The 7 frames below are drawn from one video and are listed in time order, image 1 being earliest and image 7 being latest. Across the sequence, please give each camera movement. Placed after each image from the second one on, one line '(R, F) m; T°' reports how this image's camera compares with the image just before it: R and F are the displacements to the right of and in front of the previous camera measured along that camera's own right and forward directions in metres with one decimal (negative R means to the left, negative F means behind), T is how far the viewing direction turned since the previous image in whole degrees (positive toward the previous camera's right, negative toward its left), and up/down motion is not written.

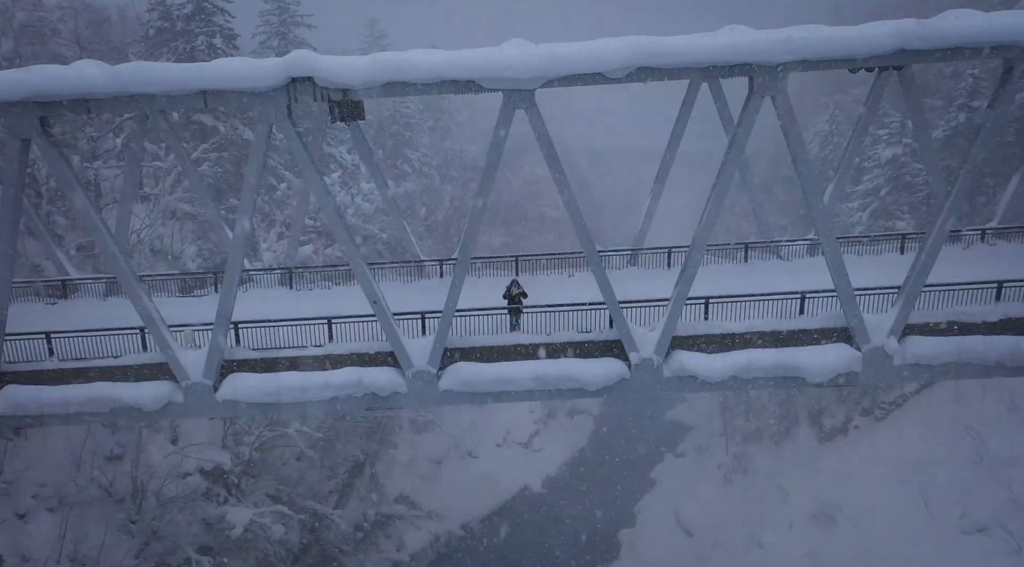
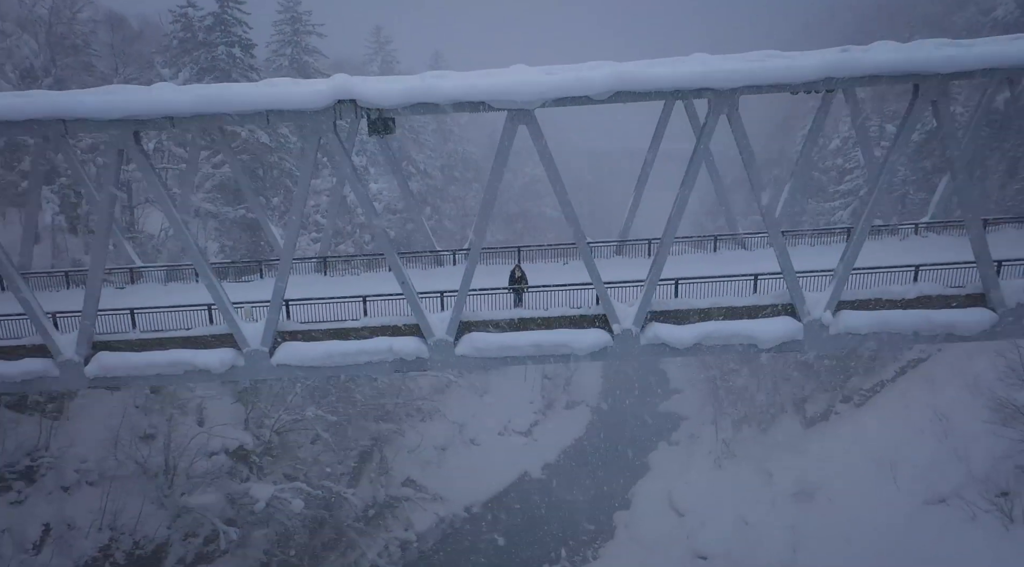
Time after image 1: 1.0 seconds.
(-0.1, -2.2) m; 0°
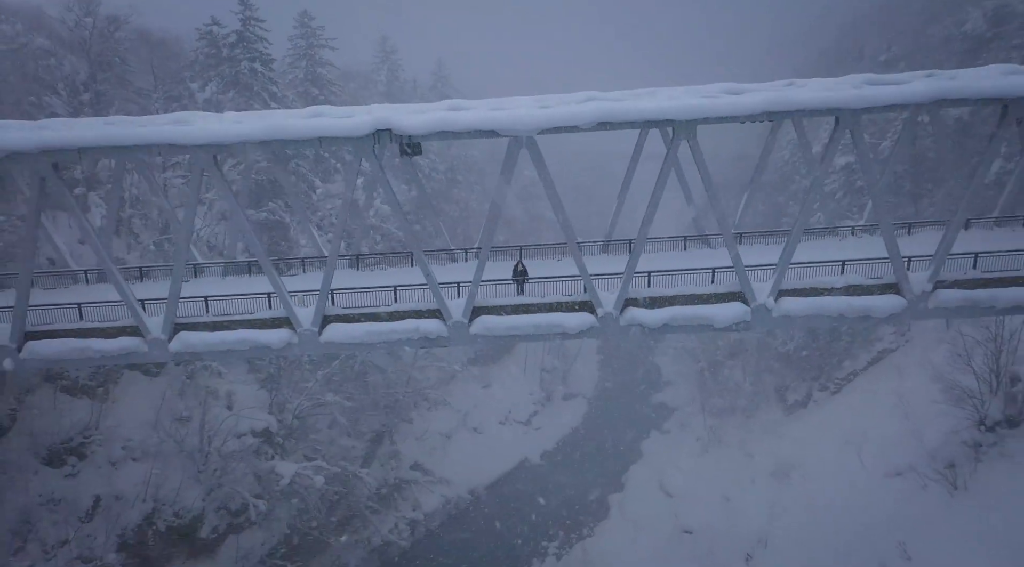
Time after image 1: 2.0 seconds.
(-0.1, -2.9) m; 0°
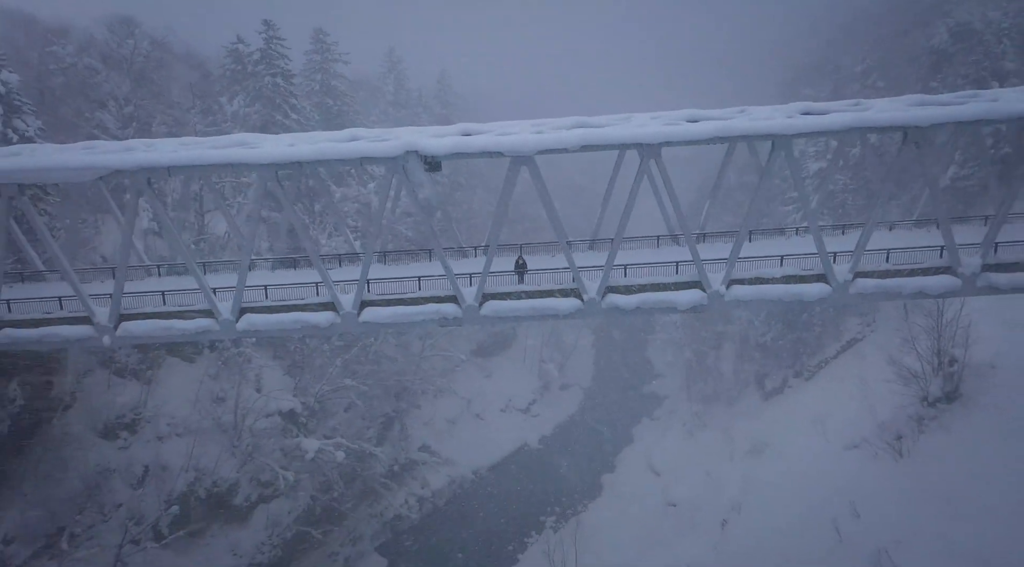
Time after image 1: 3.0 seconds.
(-0.1, -3.6) m; 0°
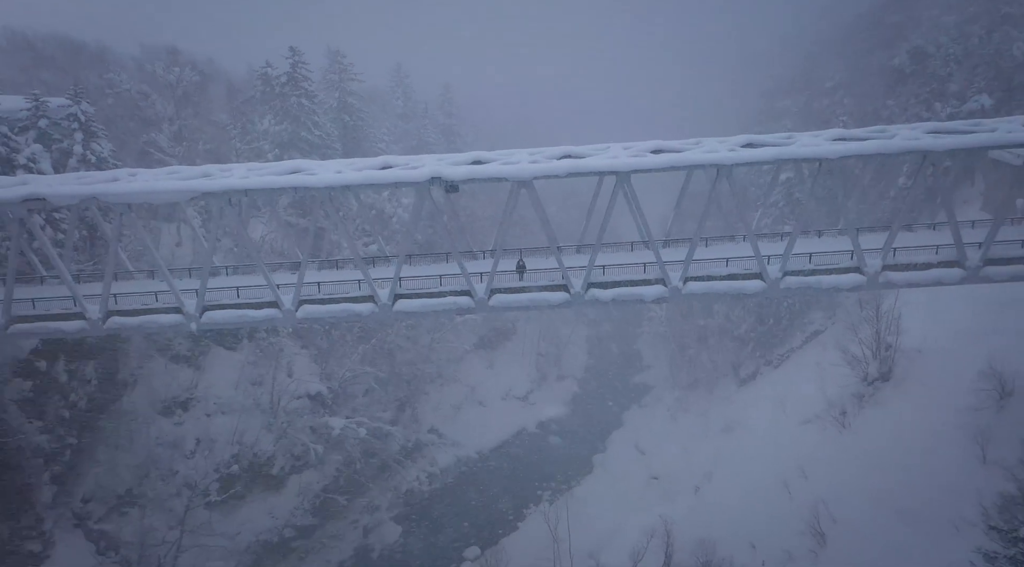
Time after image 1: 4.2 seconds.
(-0.1, -5.0) m; 0°
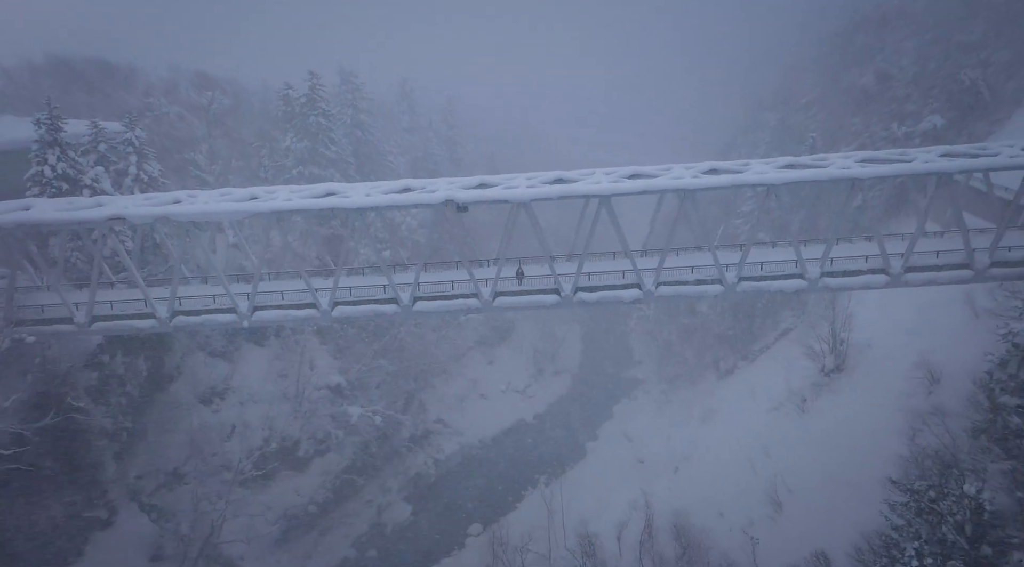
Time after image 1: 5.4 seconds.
(-0.1, -4.6) m; 0°
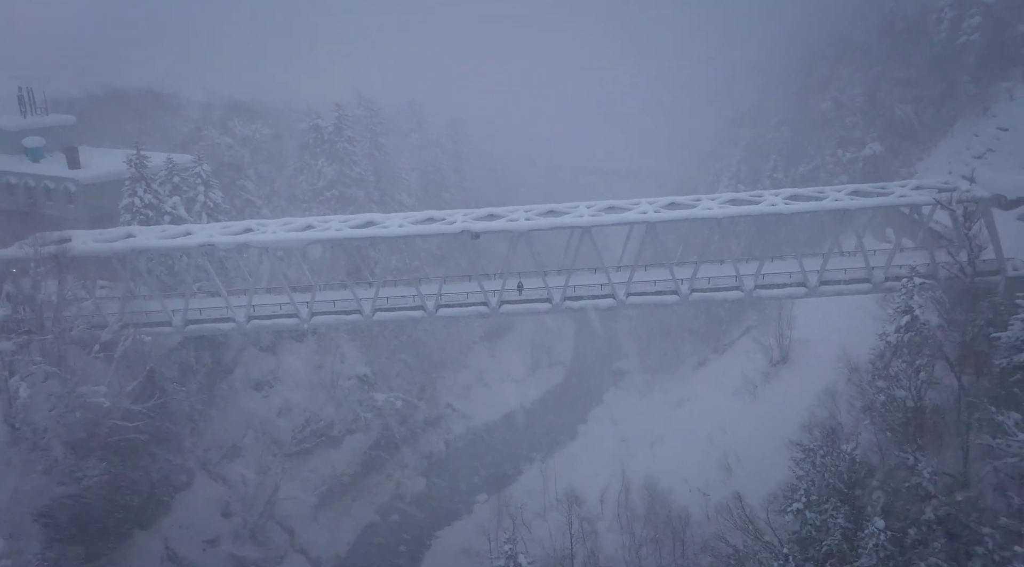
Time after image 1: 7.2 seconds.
(-0.2, -7.9) m; 0°
